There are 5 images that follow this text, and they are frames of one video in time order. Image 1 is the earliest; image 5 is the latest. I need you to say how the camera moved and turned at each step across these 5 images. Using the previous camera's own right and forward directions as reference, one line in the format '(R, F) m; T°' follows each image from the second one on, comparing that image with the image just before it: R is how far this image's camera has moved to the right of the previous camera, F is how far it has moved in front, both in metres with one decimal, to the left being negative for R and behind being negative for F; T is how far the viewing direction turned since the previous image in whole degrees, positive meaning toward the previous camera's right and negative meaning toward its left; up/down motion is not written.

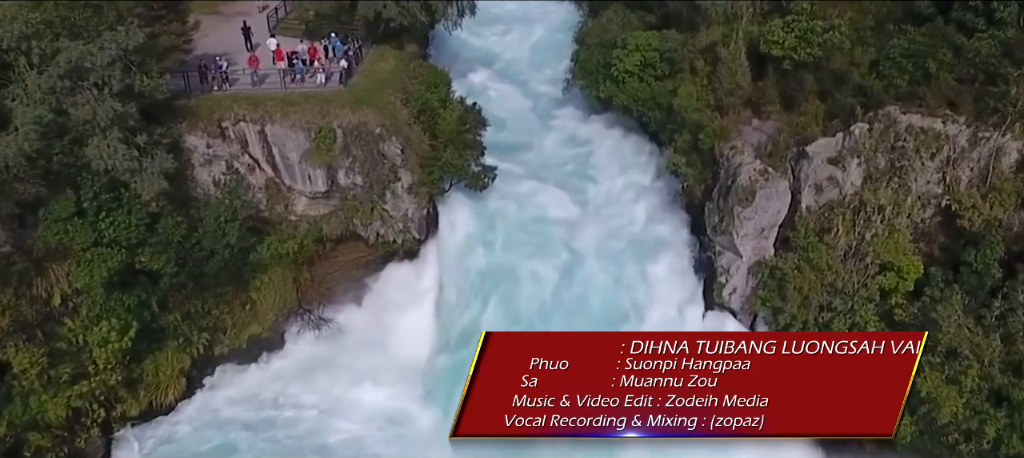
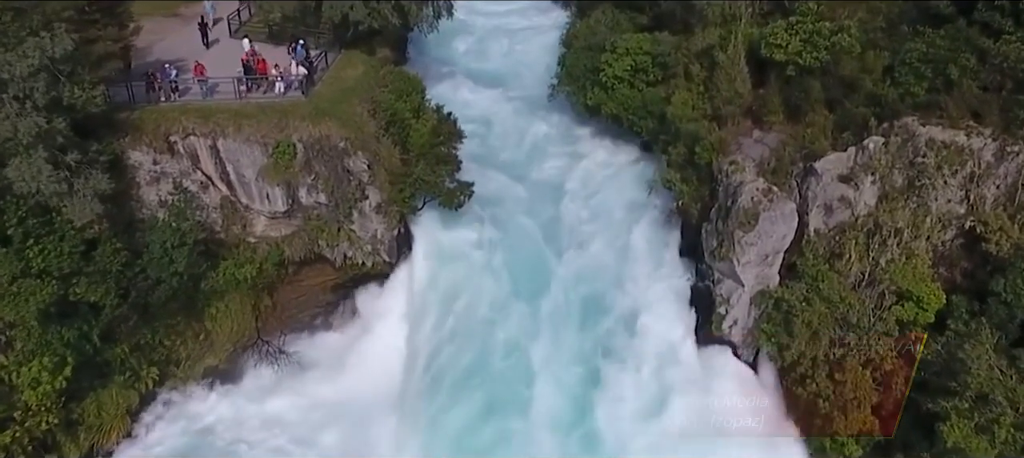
(+0.6, +2.6) m; 0°
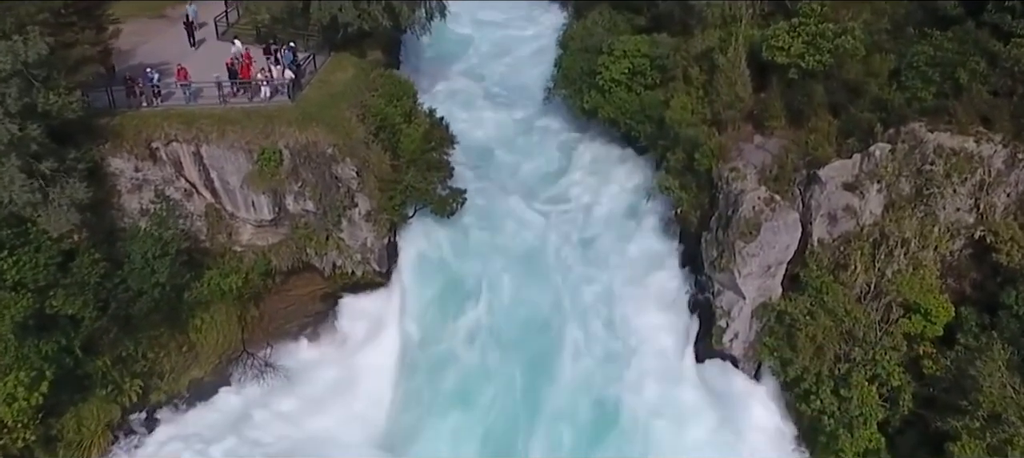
(+0.2, +0.8) m; 0°
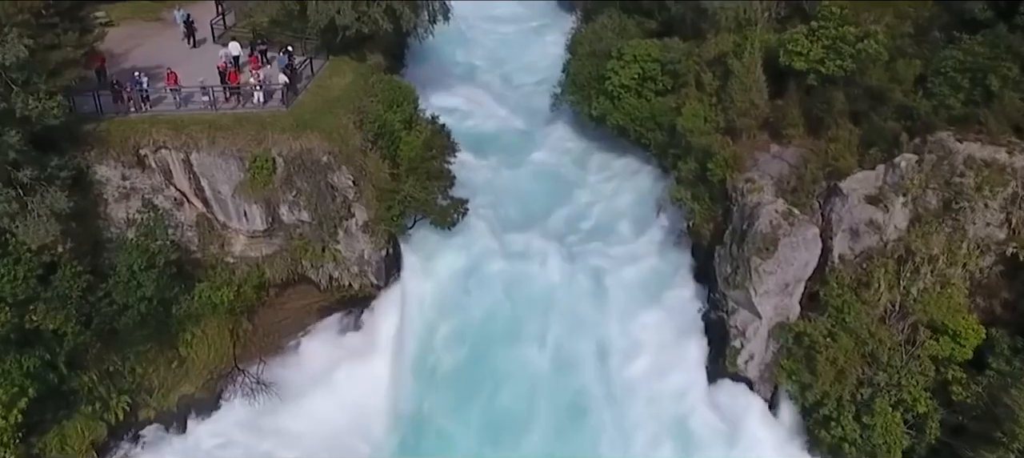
(+0.2, +1.2) m; -1°
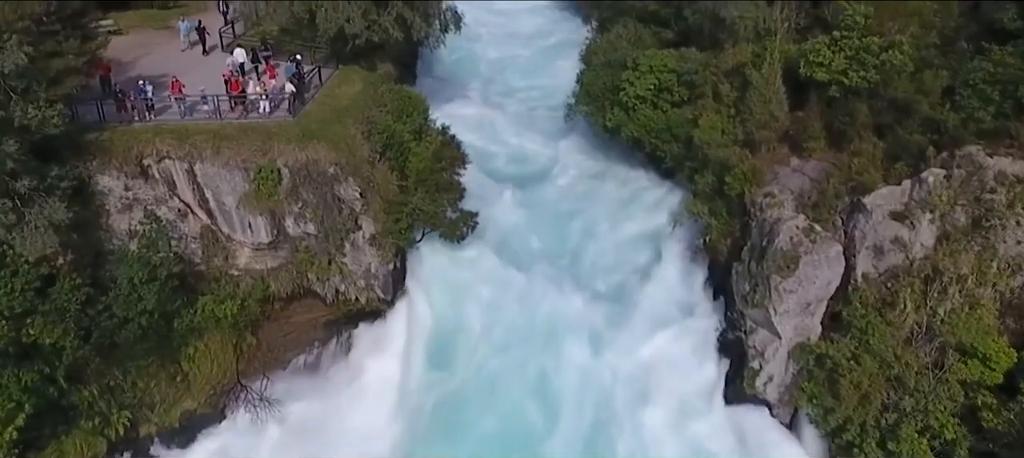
(+0.1, +0.7) m; -1°
